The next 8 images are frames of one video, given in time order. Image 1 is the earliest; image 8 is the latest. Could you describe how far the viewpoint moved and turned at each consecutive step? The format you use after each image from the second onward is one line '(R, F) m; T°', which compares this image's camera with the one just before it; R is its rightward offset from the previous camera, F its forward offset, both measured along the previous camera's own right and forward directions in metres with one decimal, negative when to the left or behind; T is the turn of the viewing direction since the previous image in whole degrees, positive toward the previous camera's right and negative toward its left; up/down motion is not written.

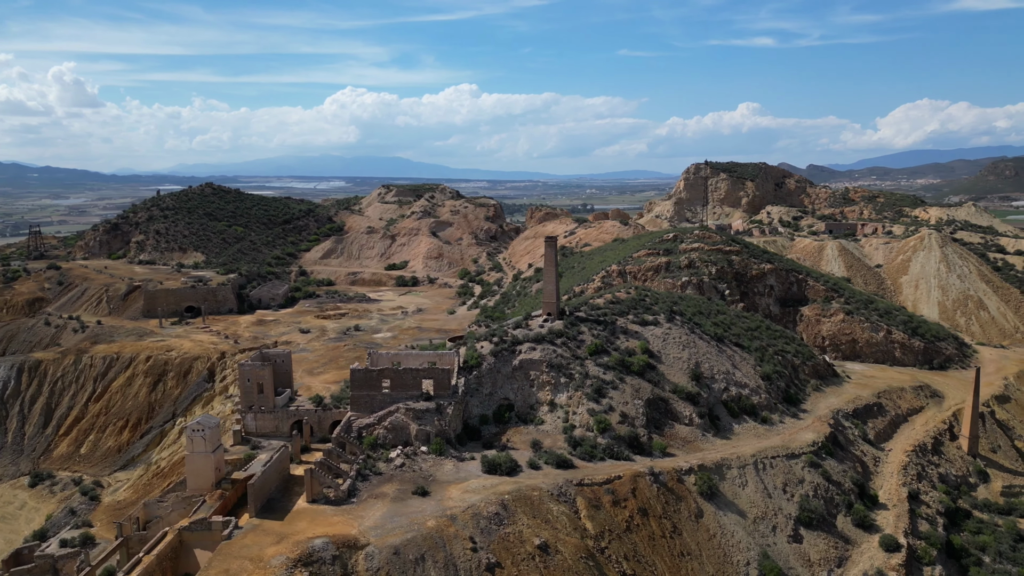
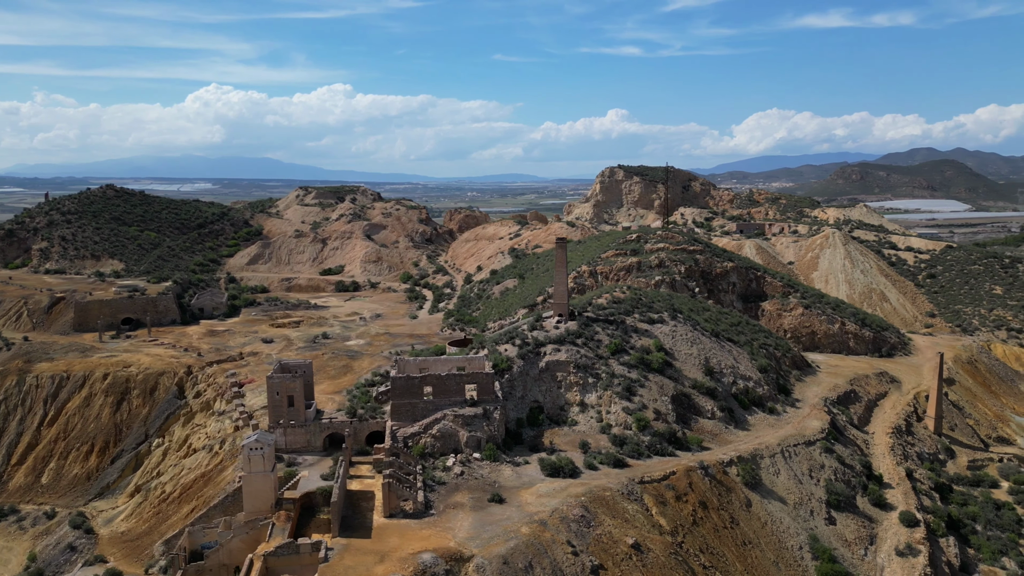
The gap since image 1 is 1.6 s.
(-5.3, +0.6) m; +9°
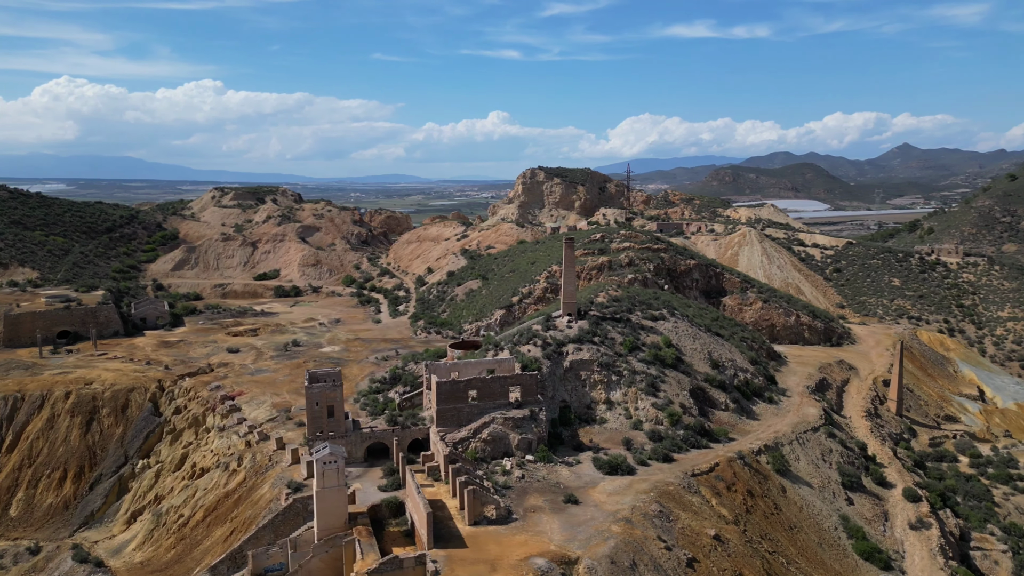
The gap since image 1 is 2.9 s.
(-5.0, +0.6) m; +9°
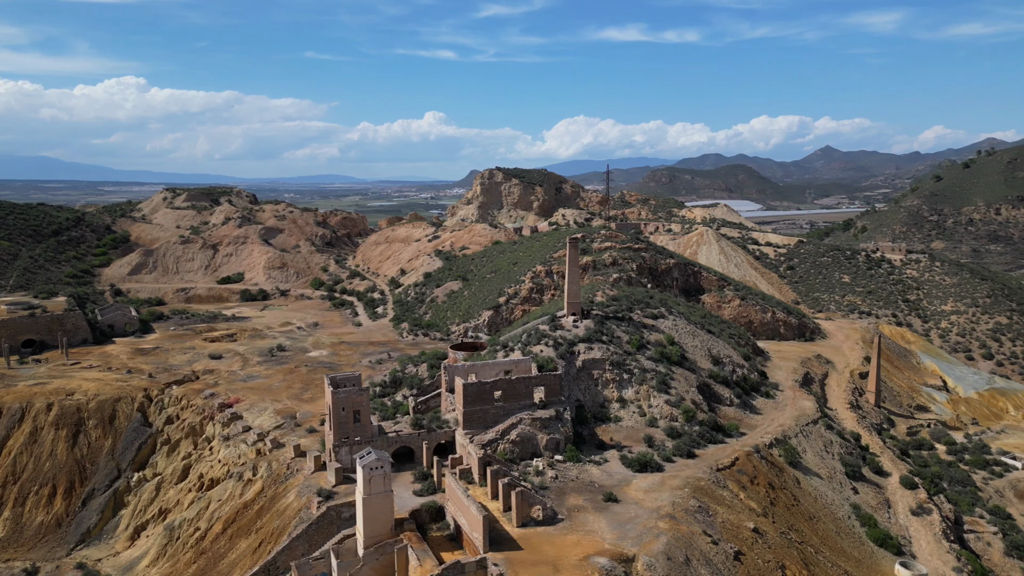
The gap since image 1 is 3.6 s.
(-2.7, +0.2) m; +5°
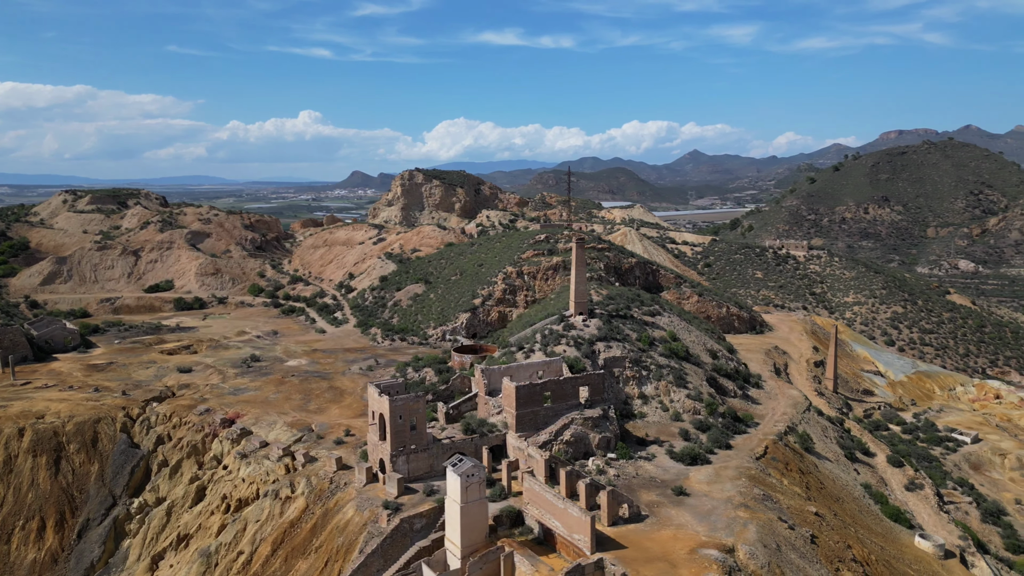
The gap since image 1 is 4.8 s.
(-5.1, +0.5) m; +9°
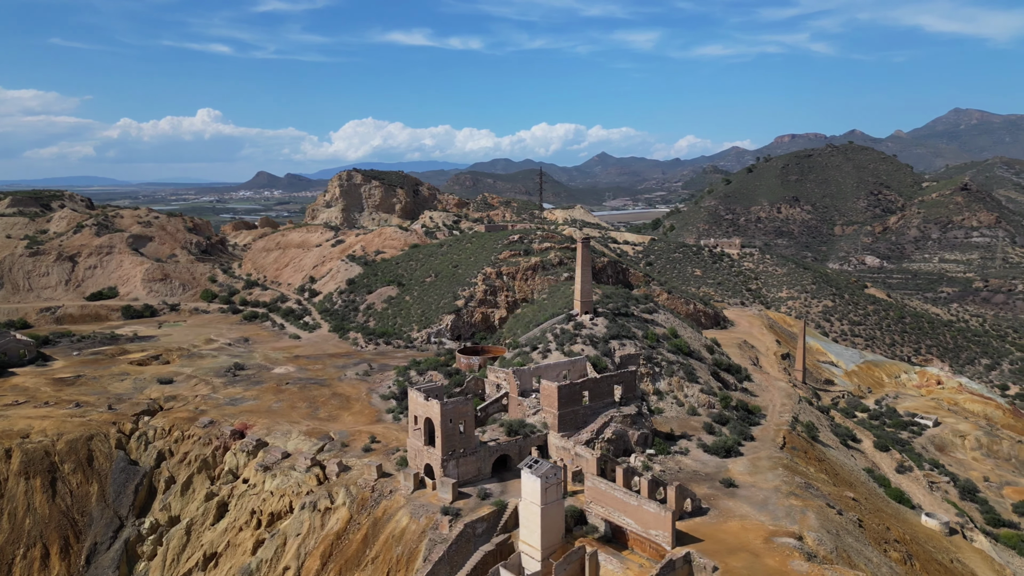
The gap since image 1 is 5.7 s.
(-3.9, +0.3) m; +7°
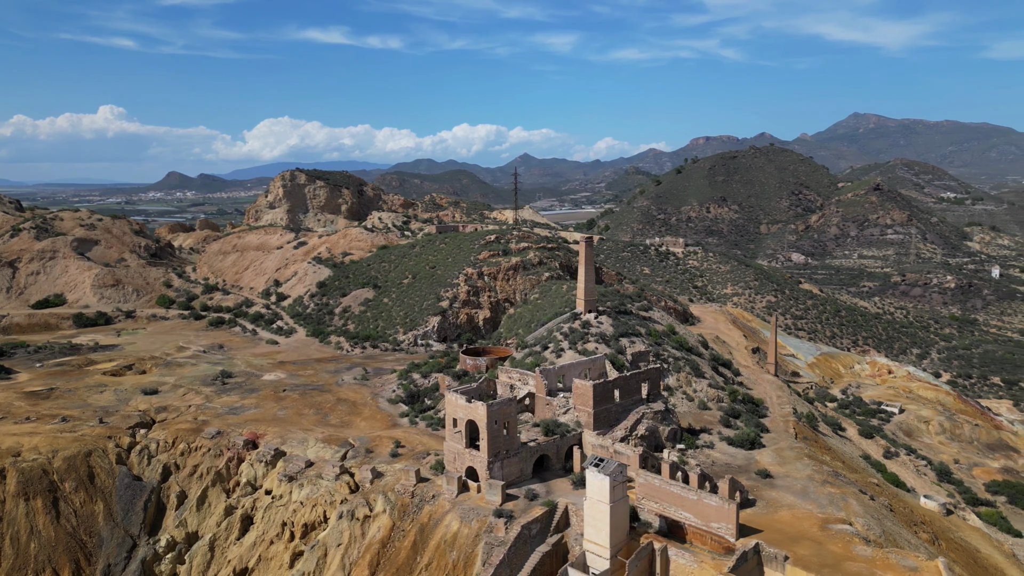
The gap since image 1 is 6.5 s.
(-3.3, +0.3) m; +6°
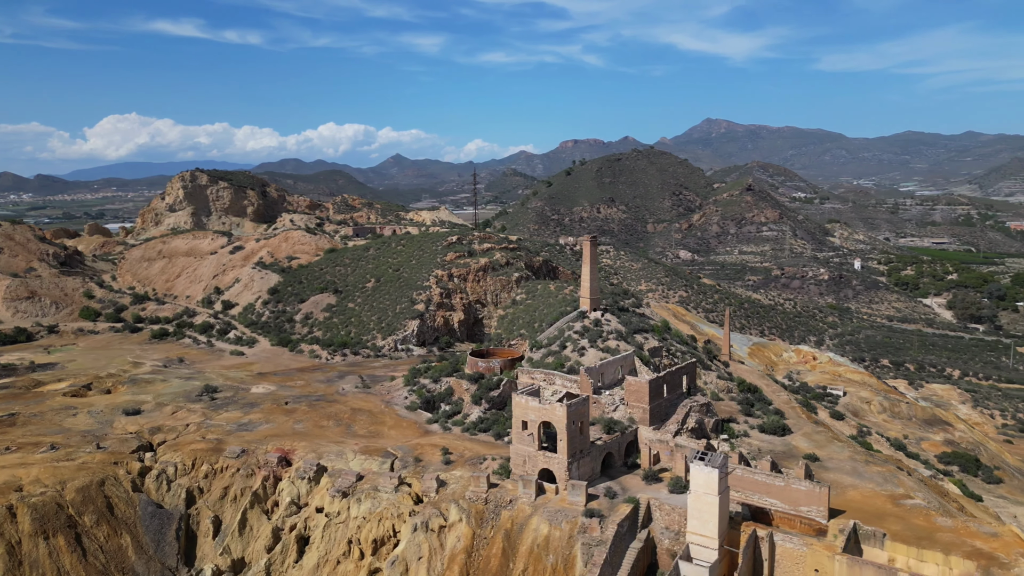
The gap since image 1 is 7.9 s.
(-5.5, +0.6) m; +10°
